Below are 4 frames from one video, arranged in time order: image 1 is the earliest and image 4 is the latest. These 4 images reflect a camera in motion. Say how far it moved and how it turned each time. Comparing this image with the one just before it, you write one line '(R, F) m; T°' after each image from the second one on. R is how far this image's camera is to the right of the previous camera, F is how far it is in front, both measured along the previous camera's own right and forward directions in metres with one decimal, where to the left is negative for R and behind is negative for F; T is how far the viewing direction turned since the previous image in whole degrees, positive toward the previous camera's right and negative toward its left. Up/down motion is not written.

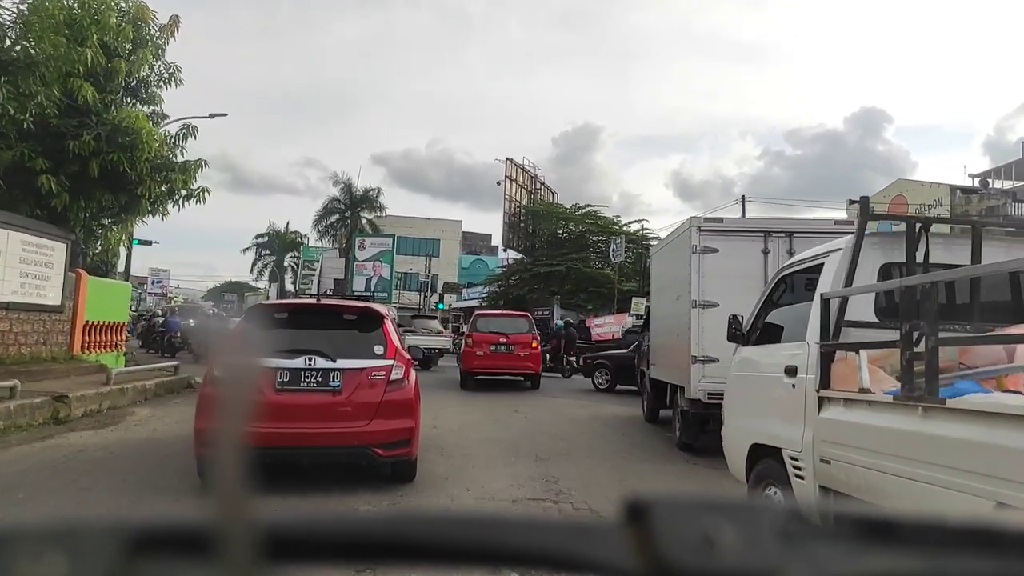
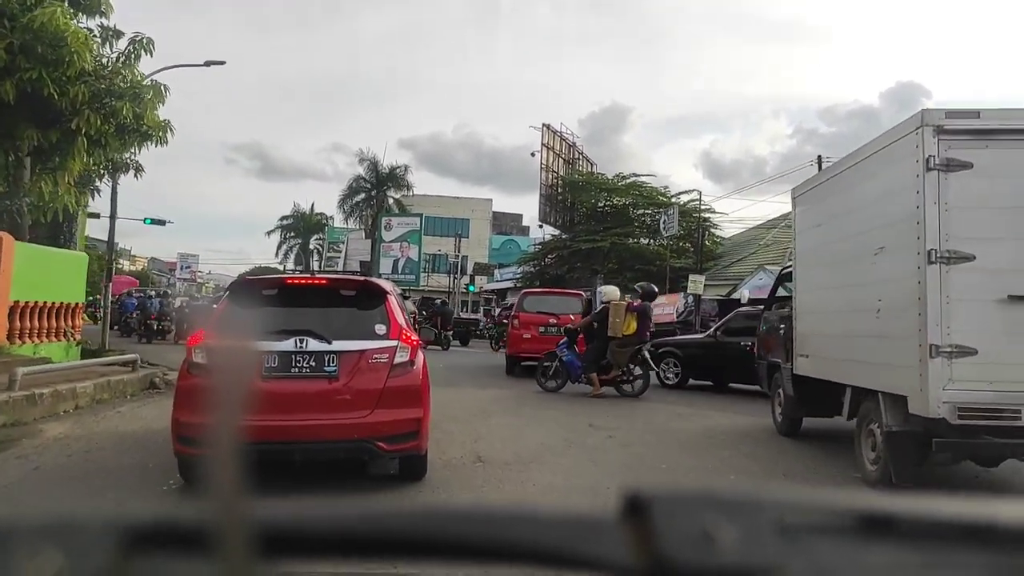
(-0.1, +0.7) m; -2°
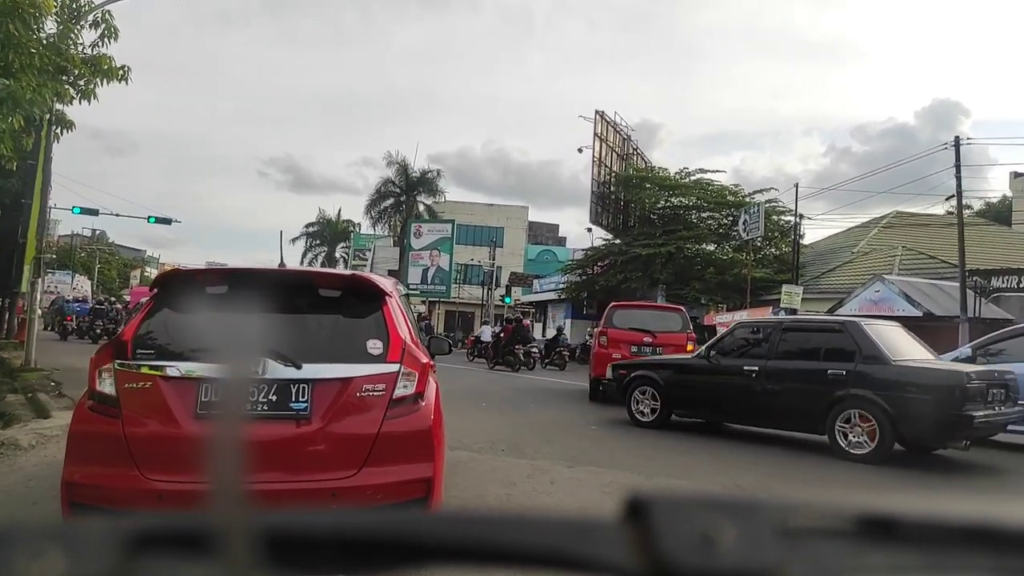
(-0.2, +1.1) m; -2°
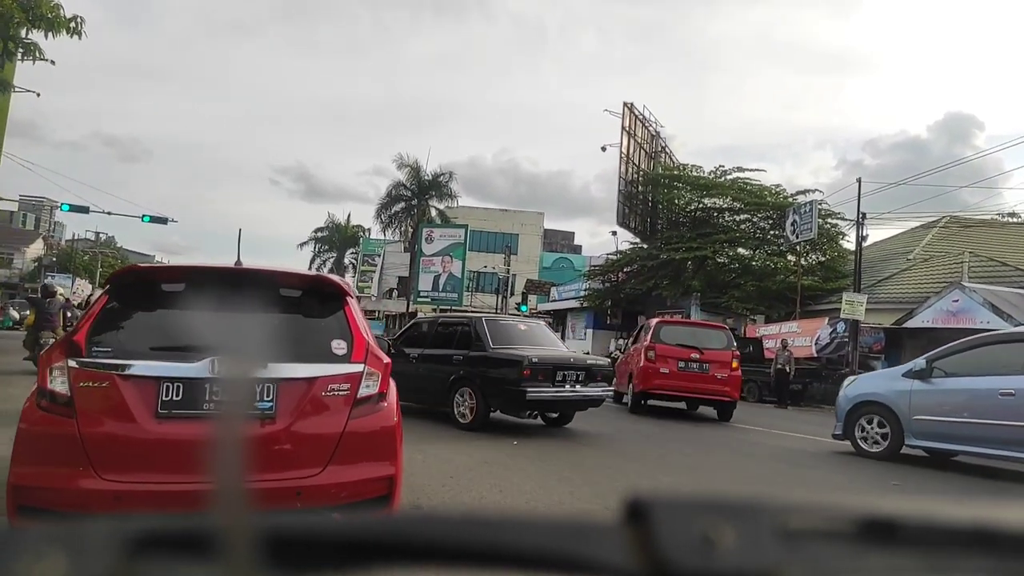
(-0.1, +0.6) m; -1°
